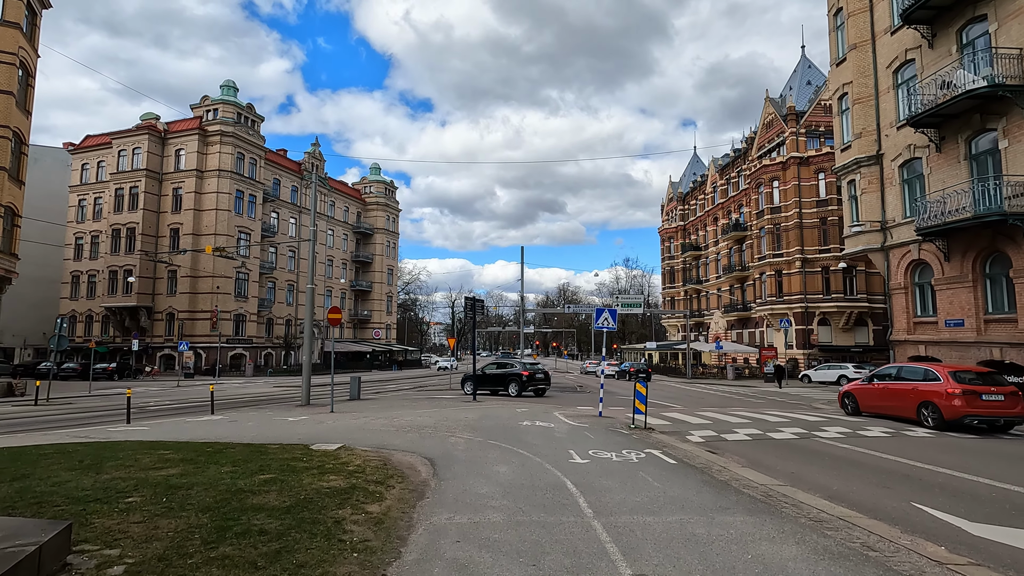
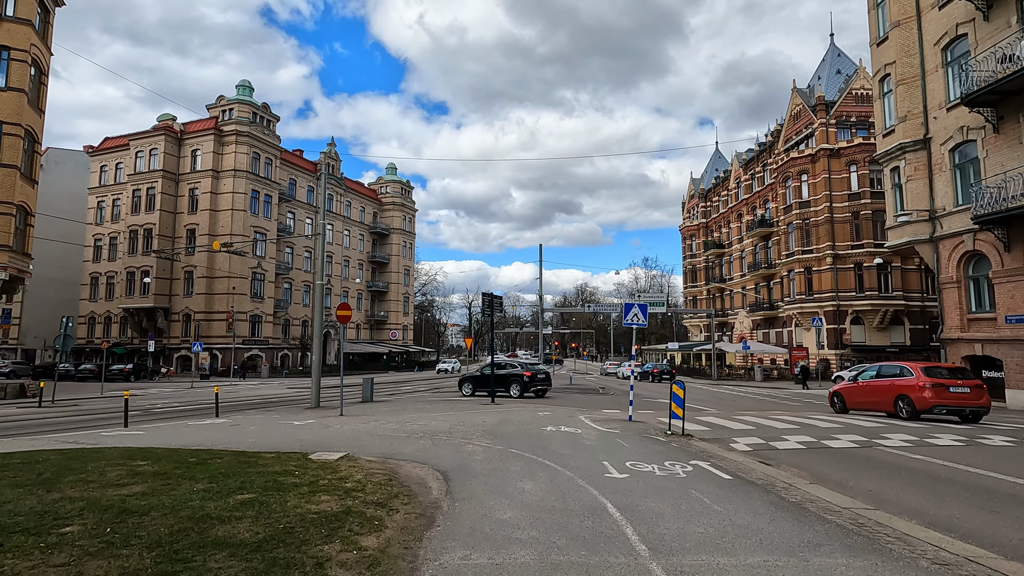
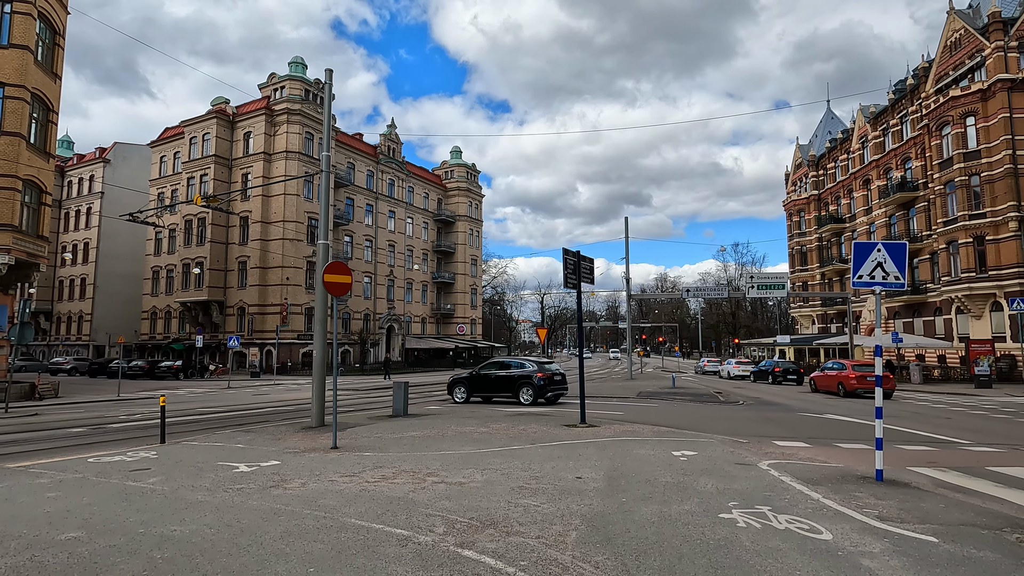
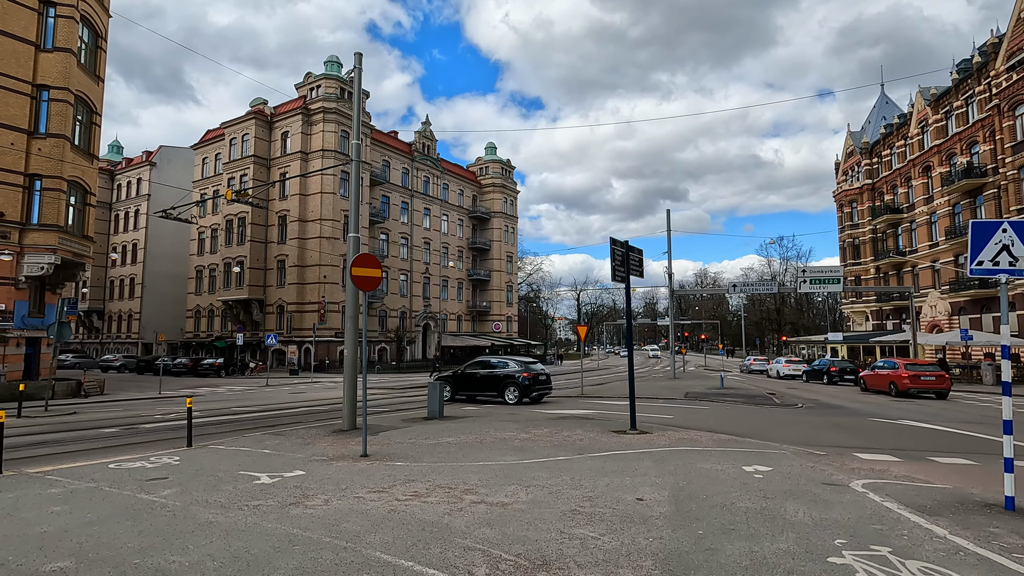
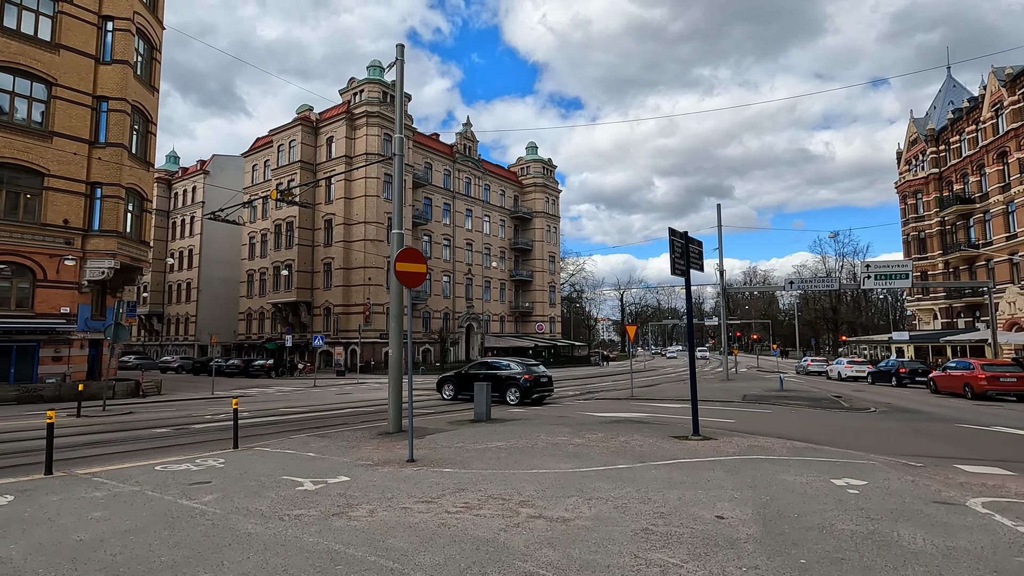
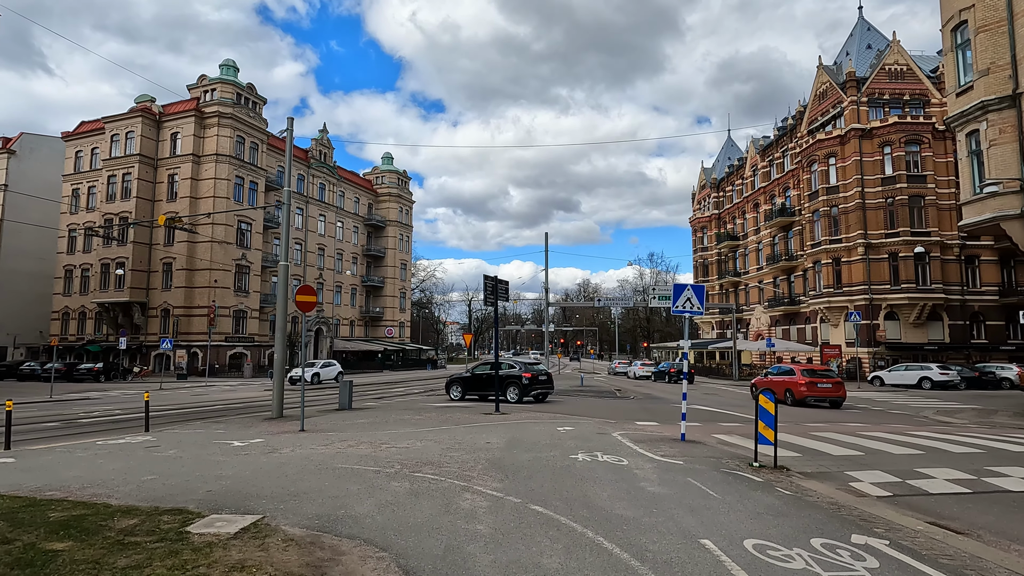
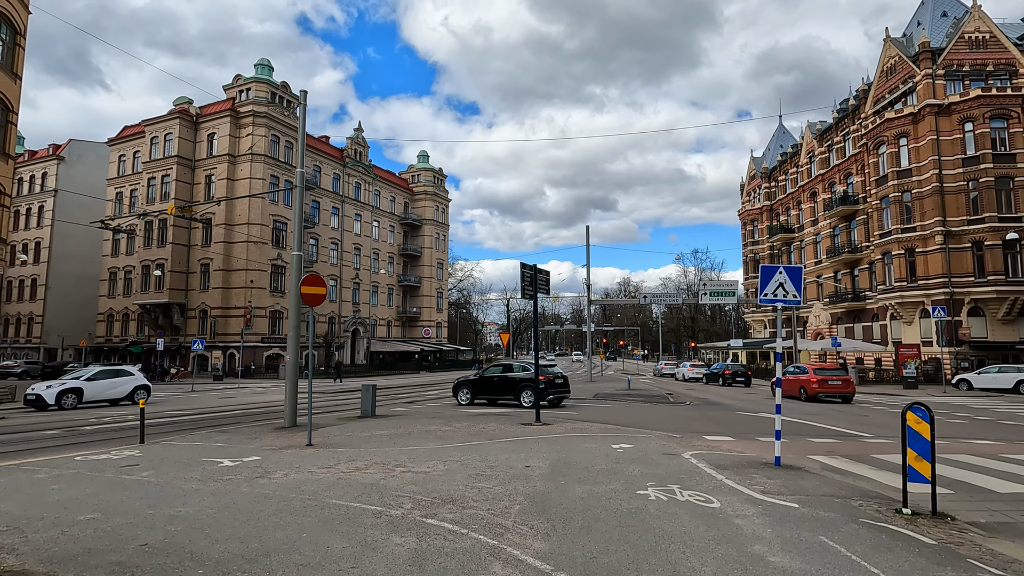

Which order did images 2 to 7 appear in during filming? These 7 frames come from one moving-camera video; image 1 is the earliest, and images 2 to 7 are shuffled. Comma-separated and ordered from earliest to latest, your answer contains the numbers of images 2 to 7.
2, 6, 7, 3, 4, 5
